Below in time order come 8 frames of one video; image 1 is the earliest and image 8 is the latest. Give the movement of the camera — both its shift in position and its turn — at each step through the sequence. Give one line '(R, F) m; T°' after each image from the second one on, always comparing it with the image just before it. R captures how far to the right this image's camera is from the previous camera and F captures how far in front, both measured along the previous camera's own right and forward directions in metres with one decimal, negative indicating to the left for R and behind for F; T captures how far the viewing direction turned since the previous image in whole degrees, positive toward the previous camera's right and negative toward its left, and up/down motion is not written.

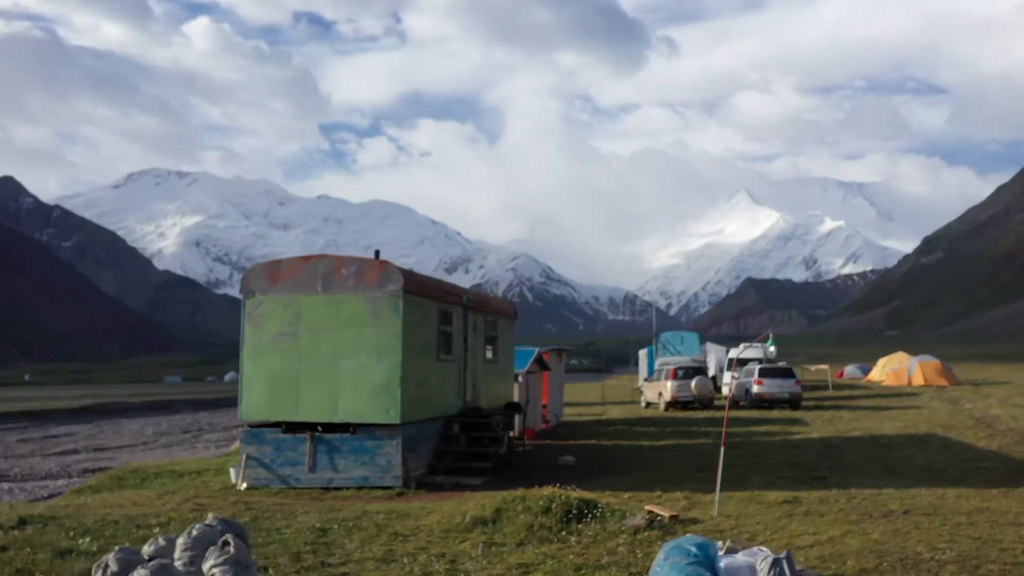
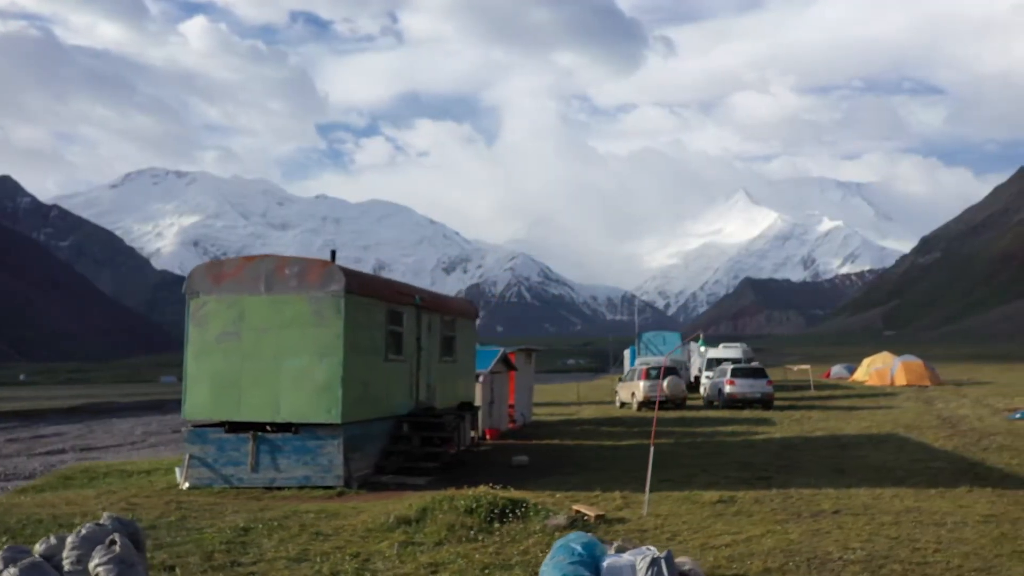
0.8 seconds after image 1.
(+0.8, 0.0) m; 0°
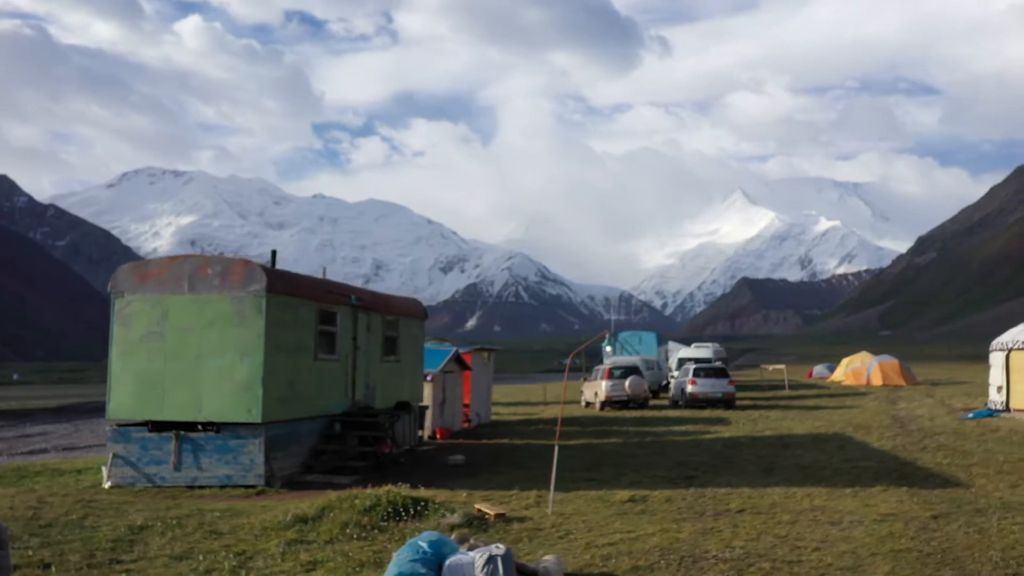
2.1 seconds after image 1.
(+1.1, -0.1) m; 0°
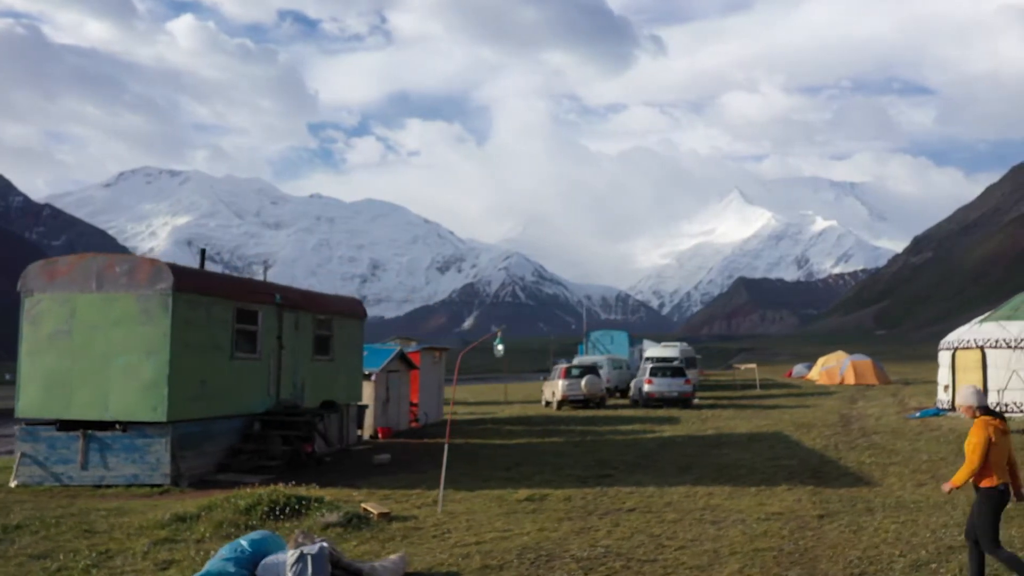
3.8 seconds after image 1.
(+1.3, 0.0) m; 0°
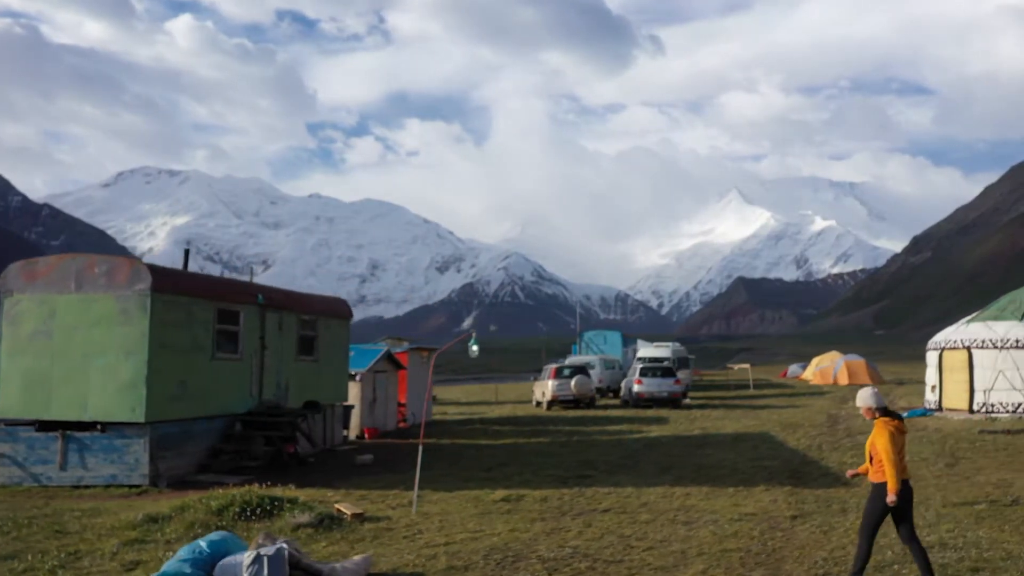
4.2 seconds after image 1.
(+0.3, 0.0) m; 0°
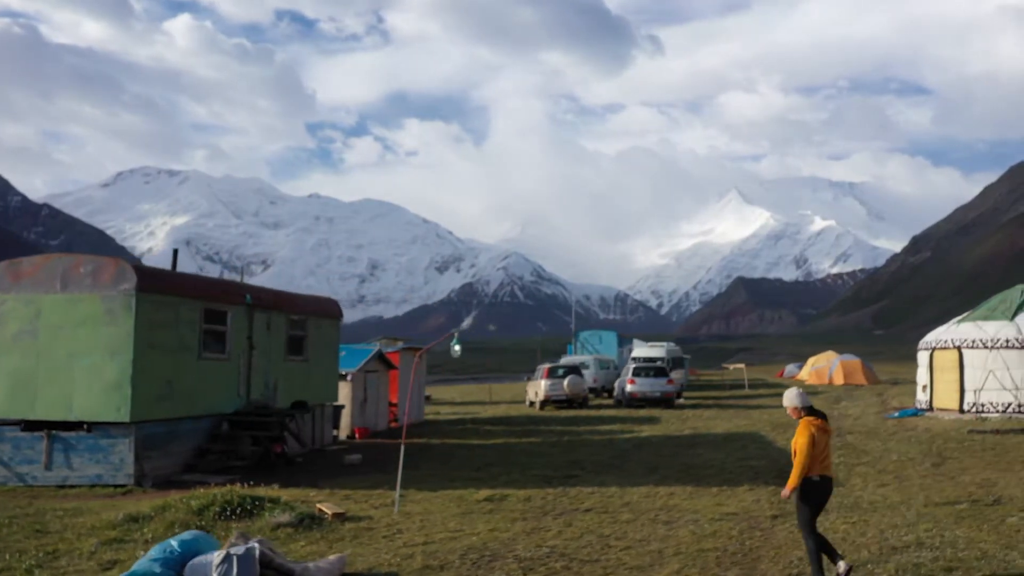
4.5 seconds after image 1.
(+0.2, 0.0) m; 0°
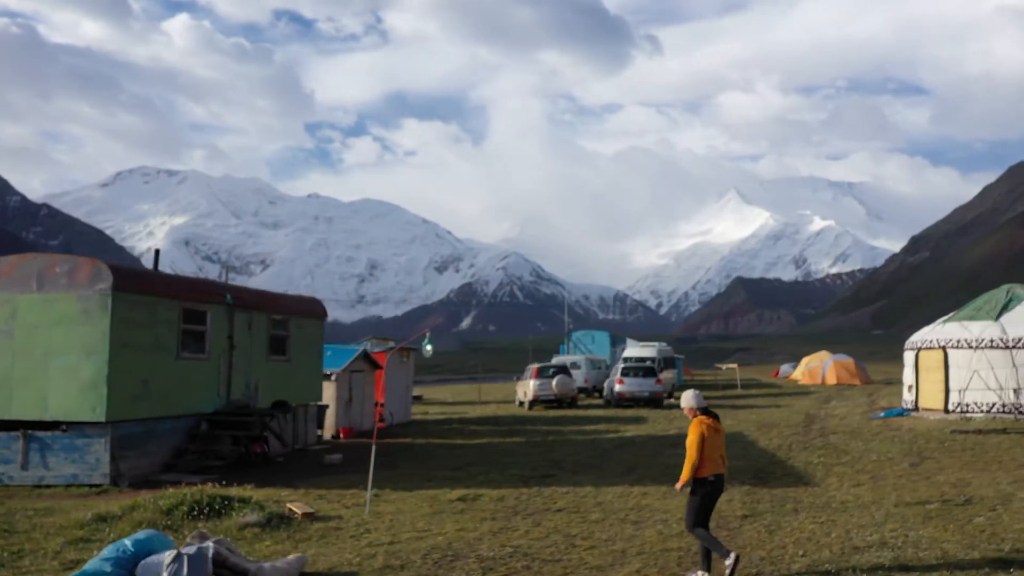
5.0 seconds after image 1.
(+0.3, 0.0) m; 0°
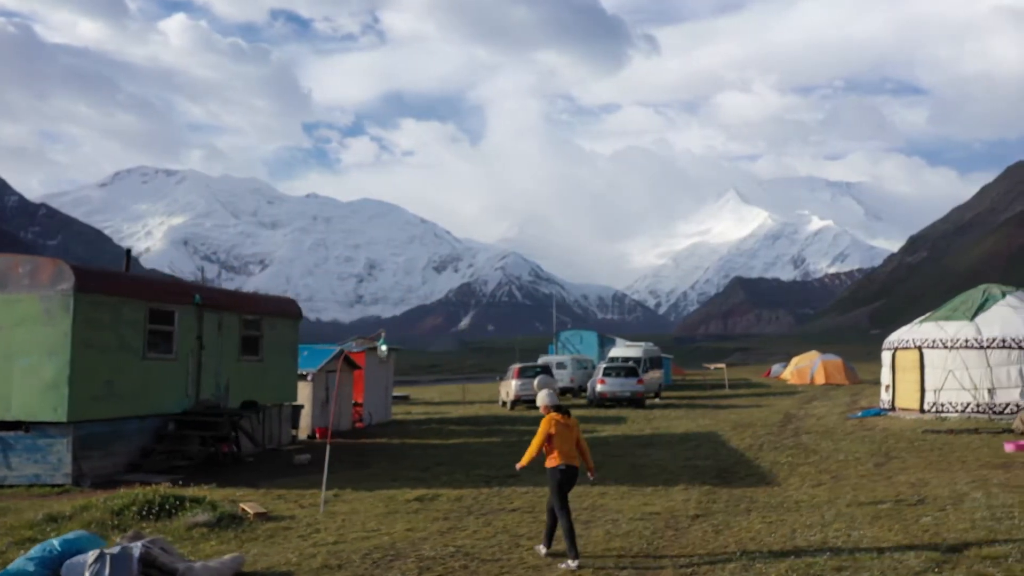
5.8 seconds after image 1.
(+0.6, 0.0) m; 0°
